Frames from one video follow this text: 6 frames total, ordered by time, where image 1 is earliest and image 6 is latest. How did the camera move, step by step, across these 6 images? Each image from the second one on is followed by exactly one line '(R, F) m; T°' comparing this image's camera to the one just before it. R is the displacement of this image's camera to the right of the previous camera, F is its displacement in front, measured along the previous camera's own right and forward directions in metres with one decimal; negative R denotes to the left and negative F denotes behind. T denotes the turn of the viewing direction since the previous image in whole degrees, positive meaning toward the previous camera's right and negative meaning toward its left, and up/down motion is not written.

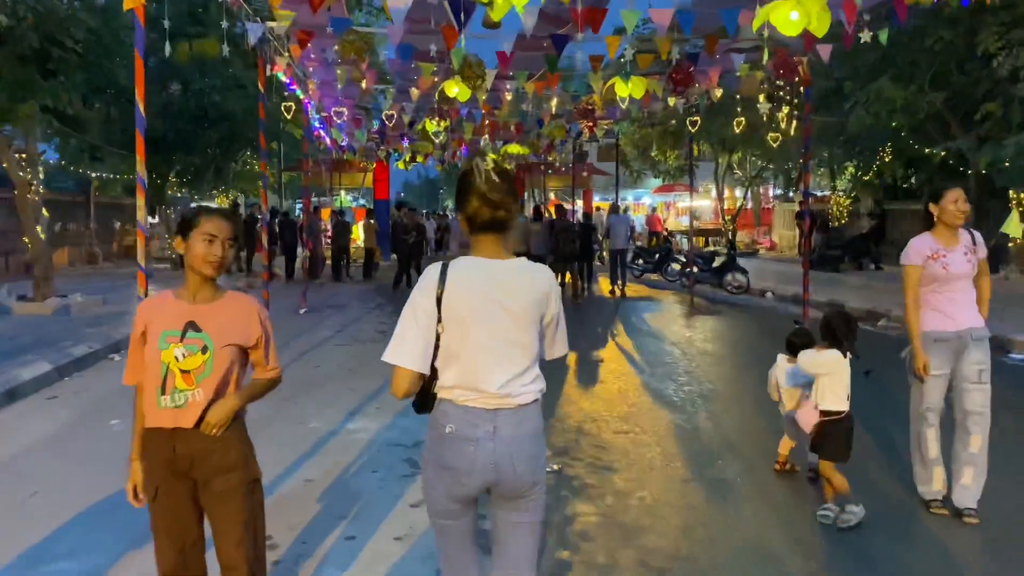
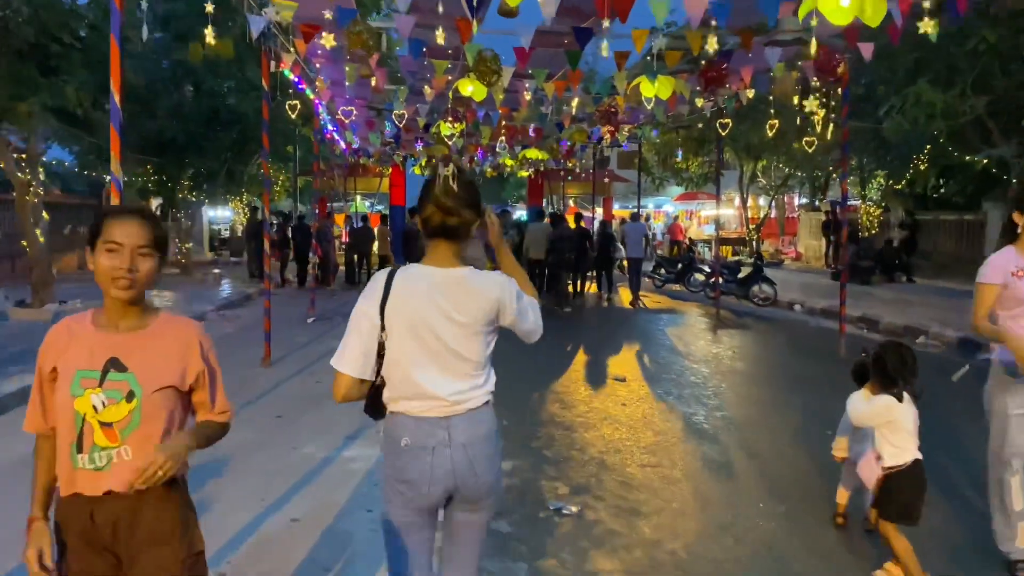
(0.0, +0.7) m; -1°
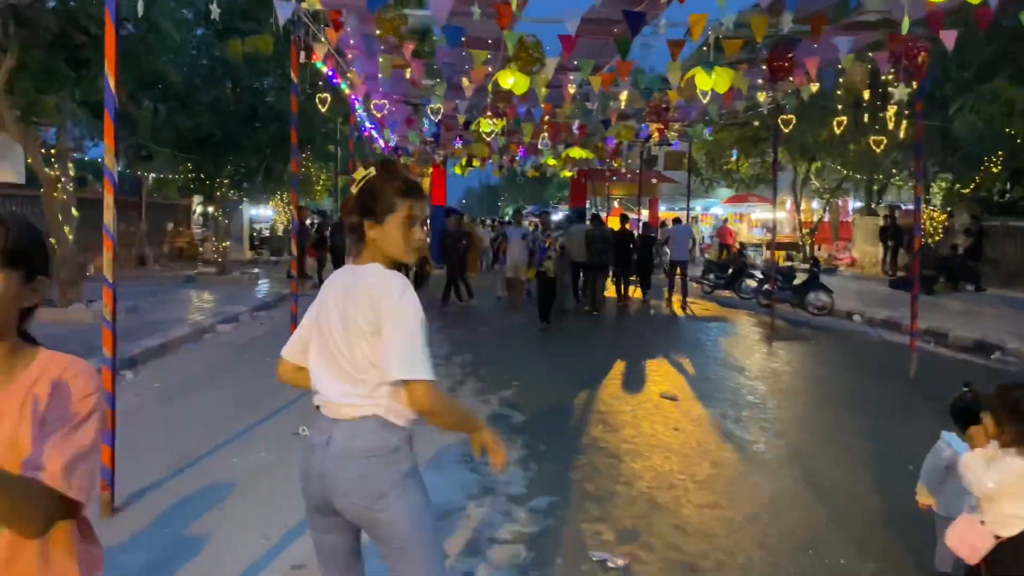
(0.0, +0.8) m; -3°
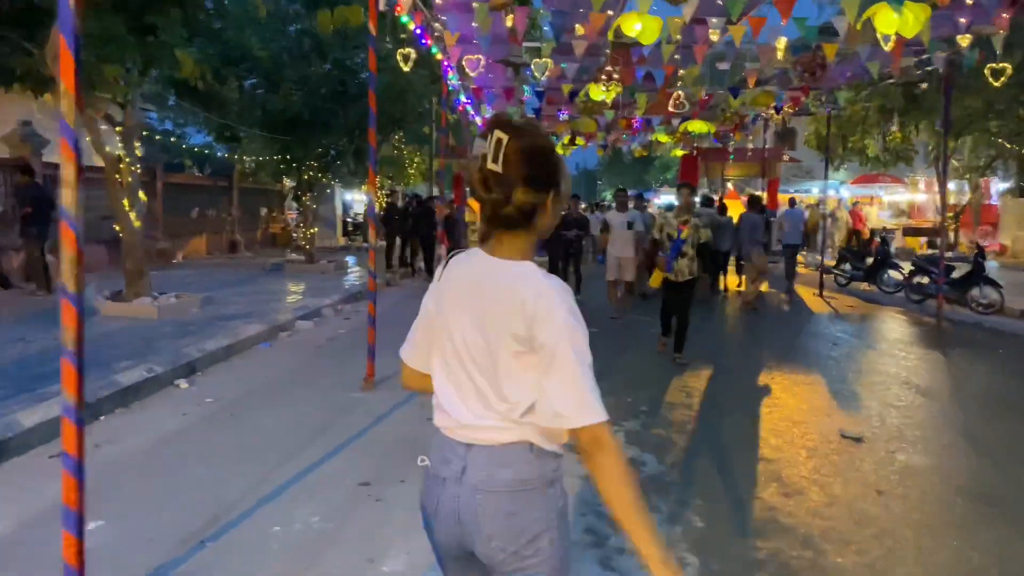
(-0.3, +1.9) m; -6°
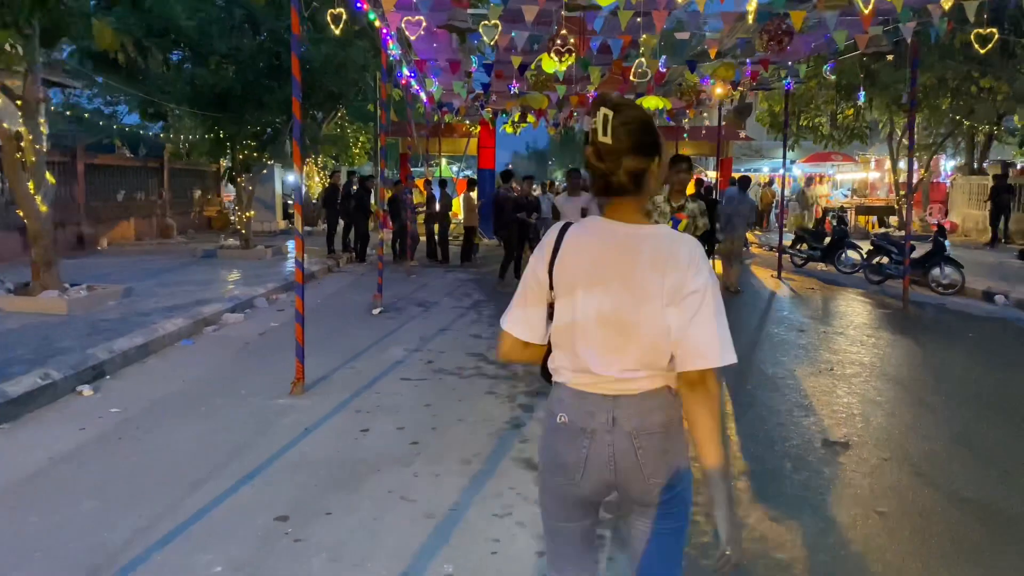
(0.0, +0.8) m; +3°
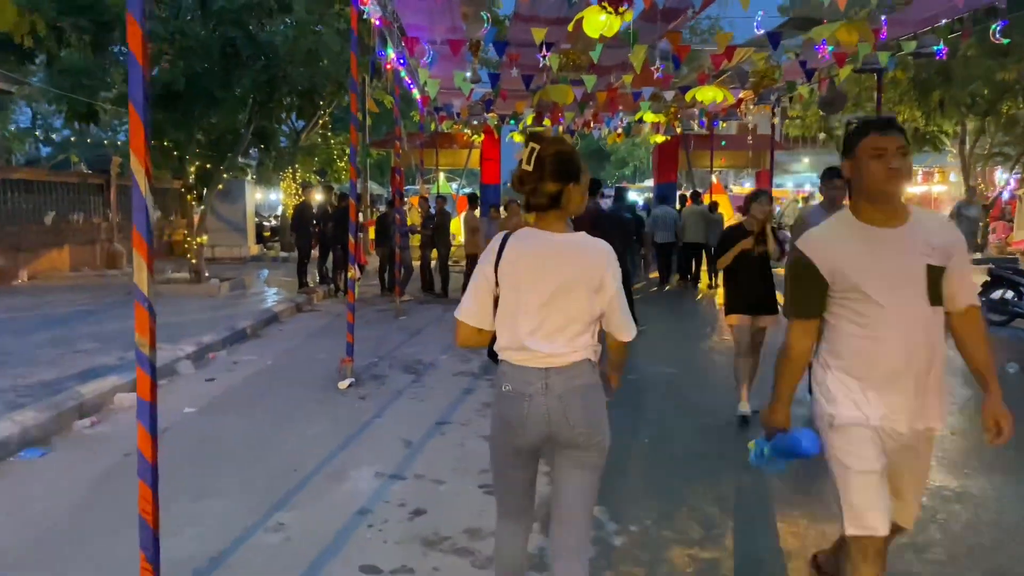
(-0.3, +3.8) m; 0°
